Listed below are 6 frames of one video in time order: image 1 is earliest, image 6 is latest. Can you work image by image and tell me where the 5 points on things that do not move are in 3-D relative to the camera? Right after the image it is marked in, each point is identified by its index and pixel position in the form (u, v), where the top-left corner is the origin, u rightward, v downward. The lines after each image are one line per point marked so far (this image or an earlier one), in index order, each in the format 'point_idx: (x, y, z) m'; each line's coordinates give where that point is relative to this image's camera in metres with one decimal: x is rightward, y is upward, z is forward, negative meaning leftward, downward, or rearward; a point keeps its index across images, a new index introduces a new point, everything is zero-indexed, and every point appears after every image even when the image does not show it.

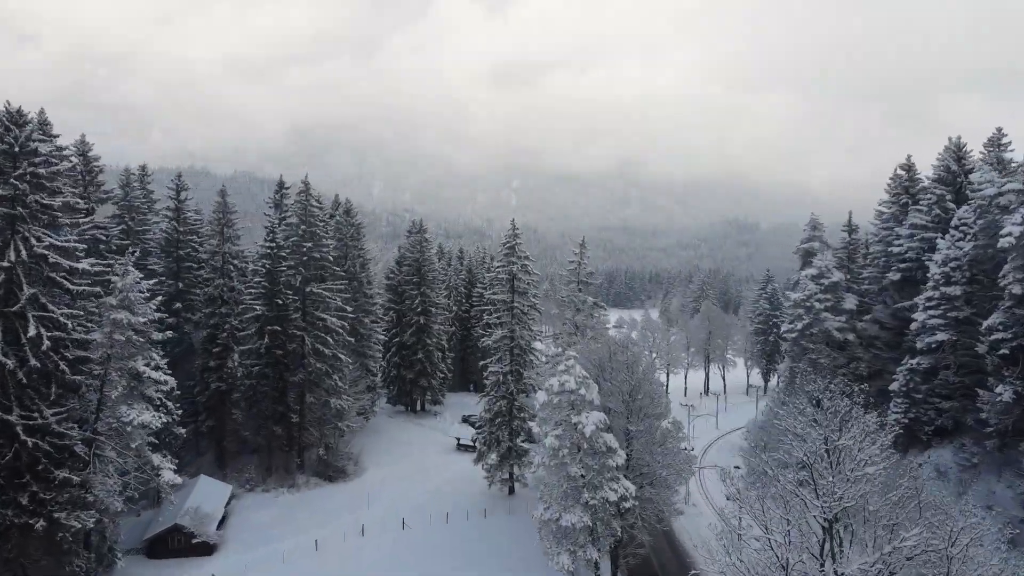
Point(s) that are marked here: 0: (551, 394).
0: (+1.2, -3.0, +15.6) m
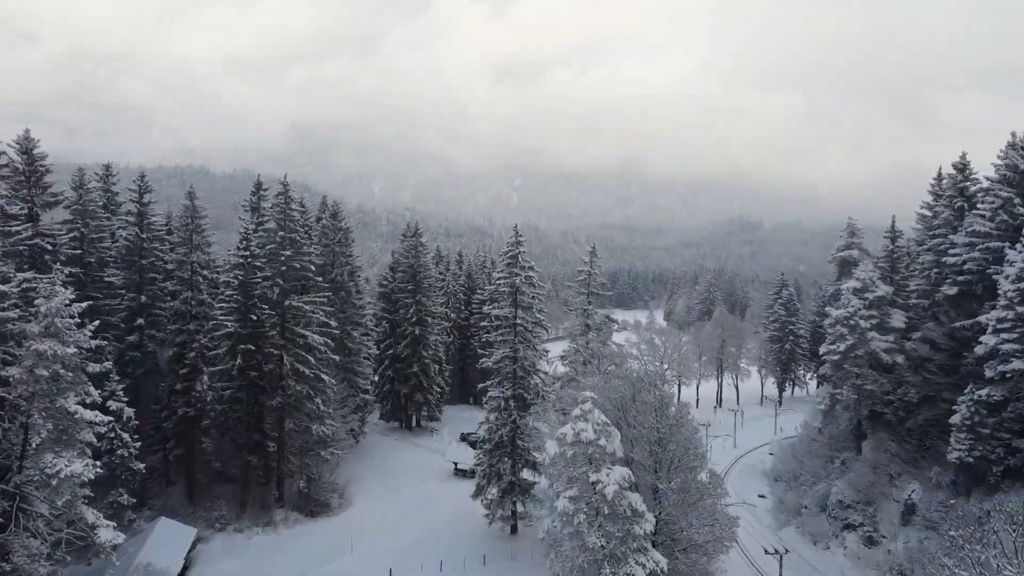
0: (+1.2, -3.7, +12.8) m
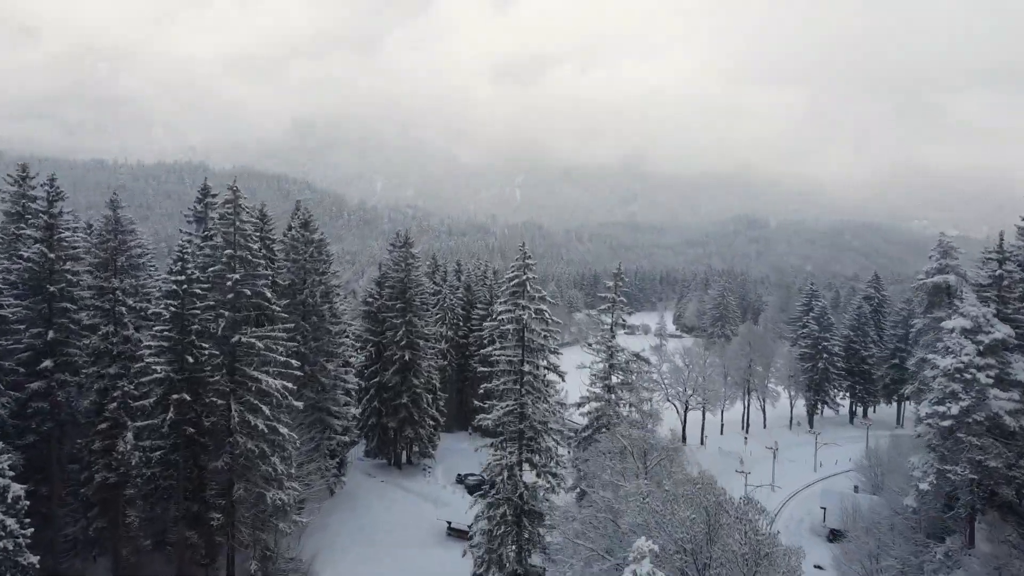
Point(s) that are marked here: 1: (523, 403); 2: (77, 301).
0: (+1.4, -4.9, +7.9) m
1: (+0.4, -3.8, +18.1) m
2: (-15.4, -0.4, +19.2) m
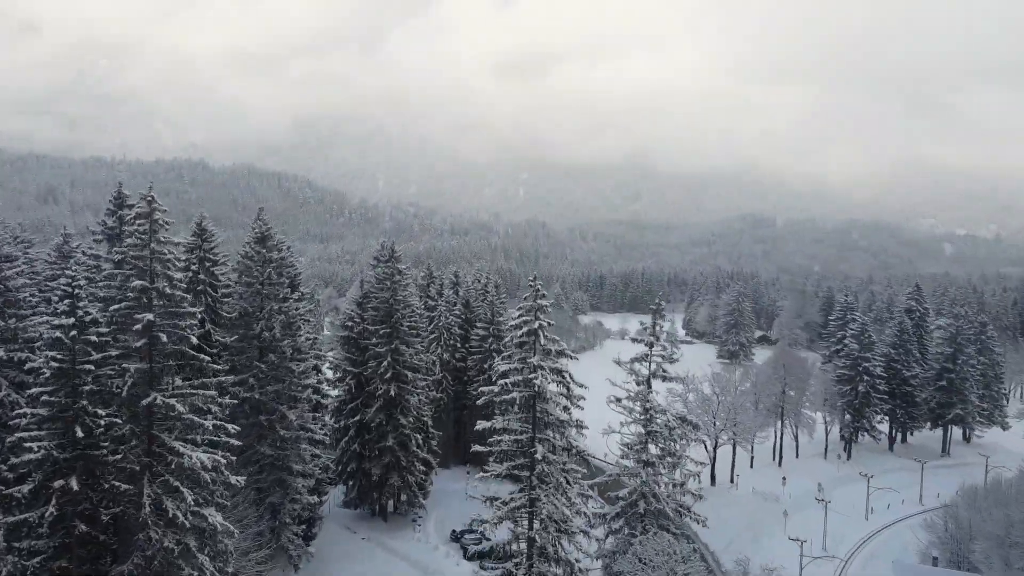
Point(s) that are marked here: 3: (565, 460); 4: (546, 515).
0: (+1.5, -6.1, +2.9) m
1: (+0.5, -5.0, +13.1) m
2: (-15.2, -1.6, +14.4) m
3: (+1.3, -4.1, +13.7) m
4: (+0.8, -5.4, +13.1) m
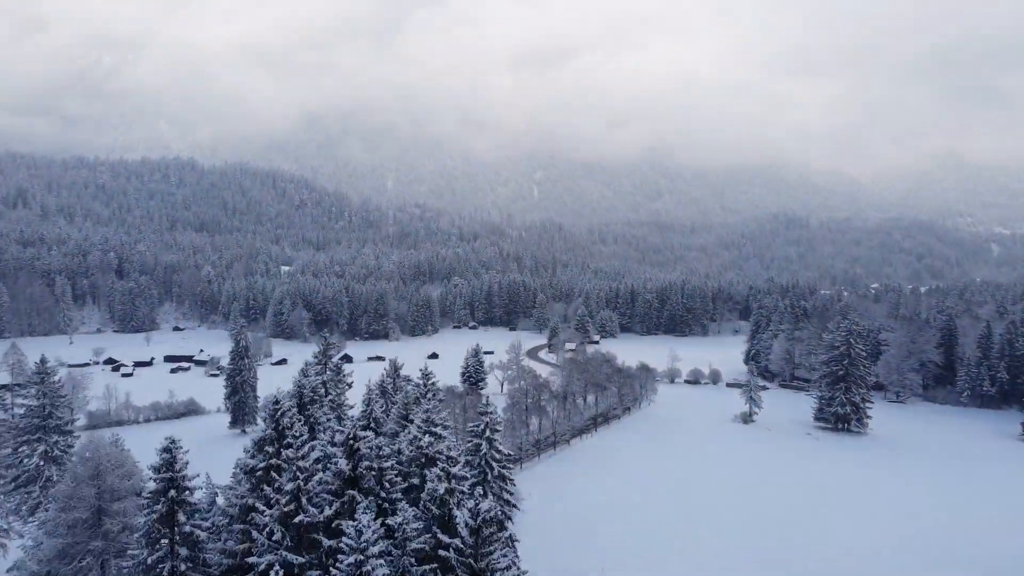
0: (+1.0, -10.7, -24.7) m
1: (+0.4, -9.5, -14.5) m
2: (-15.4, -6.2, -12.9) m
3: (+1.1, -8.7, -13.9) m
4: (+0.6, -9.9, -14.5) m
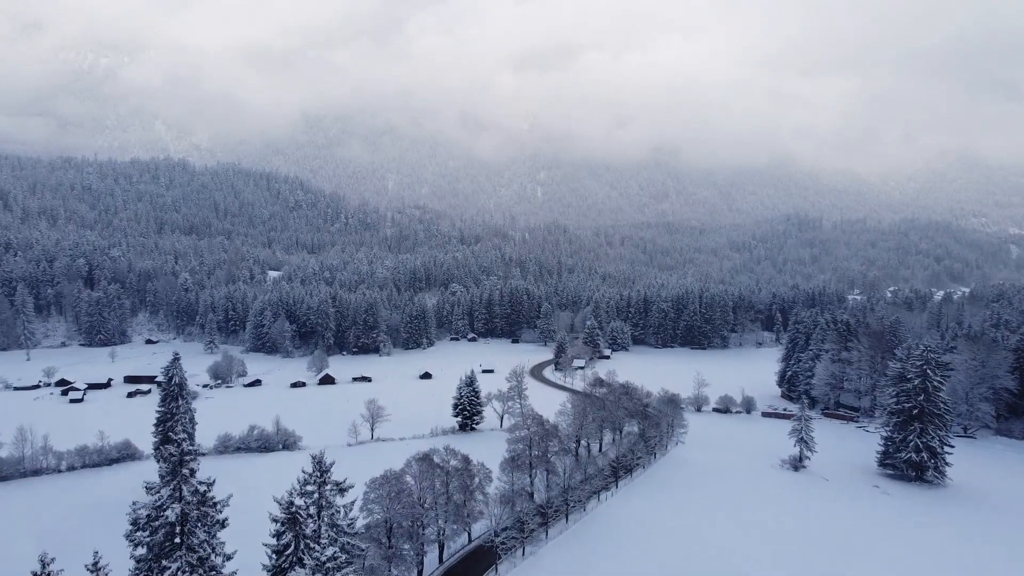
0: (+0.5, -12.5, -36.8) m
1: (-0.1, -11.3, -26.6) m
2: (-15.9, -8.1, -24.9) m
3: (+0.6, -10.5, -26.0) m
4: (+0.1, -11.8, -26.6) m
